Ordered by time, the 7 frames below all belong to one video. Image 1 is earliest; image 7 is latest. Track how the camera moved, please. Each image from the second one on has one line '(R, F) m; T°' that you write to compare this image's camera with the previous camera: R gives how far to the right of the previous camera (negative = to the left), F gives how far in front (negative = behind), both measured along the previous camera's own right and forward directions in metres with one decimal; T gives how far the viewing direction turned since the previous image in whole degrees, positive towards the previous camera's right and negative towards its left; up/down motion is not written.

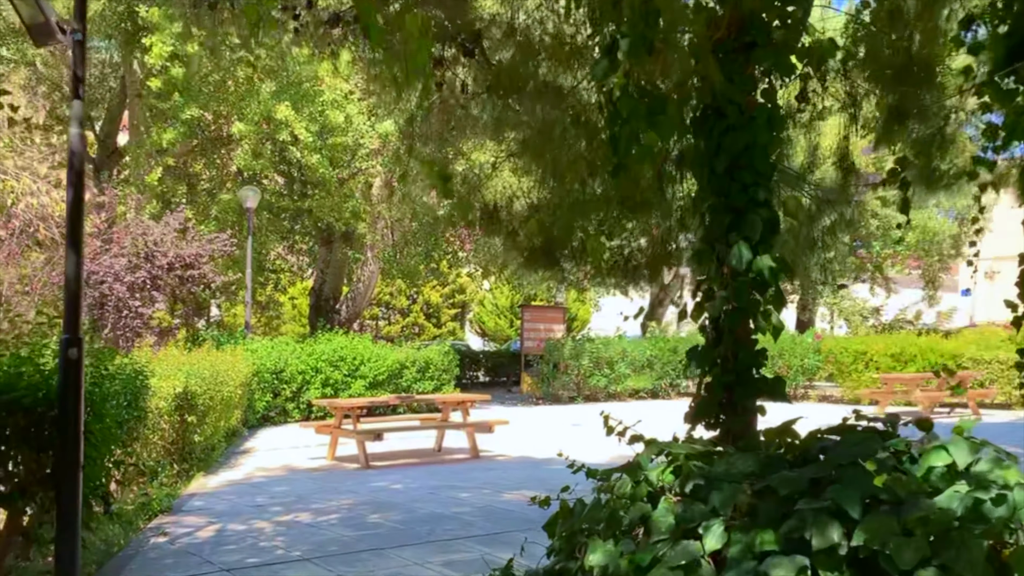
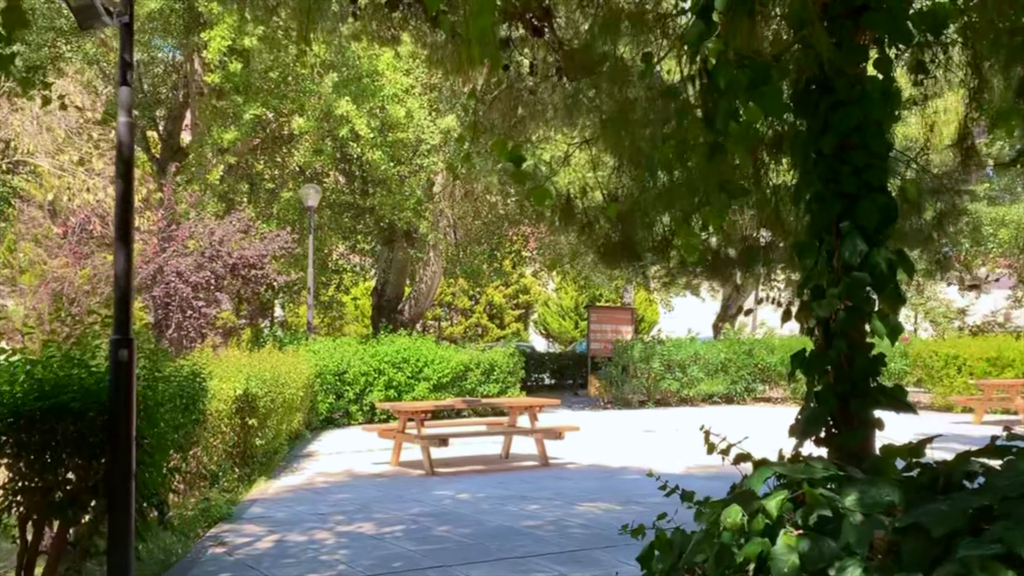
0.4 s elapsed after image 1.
(-0.1, +0.5) m; -3°
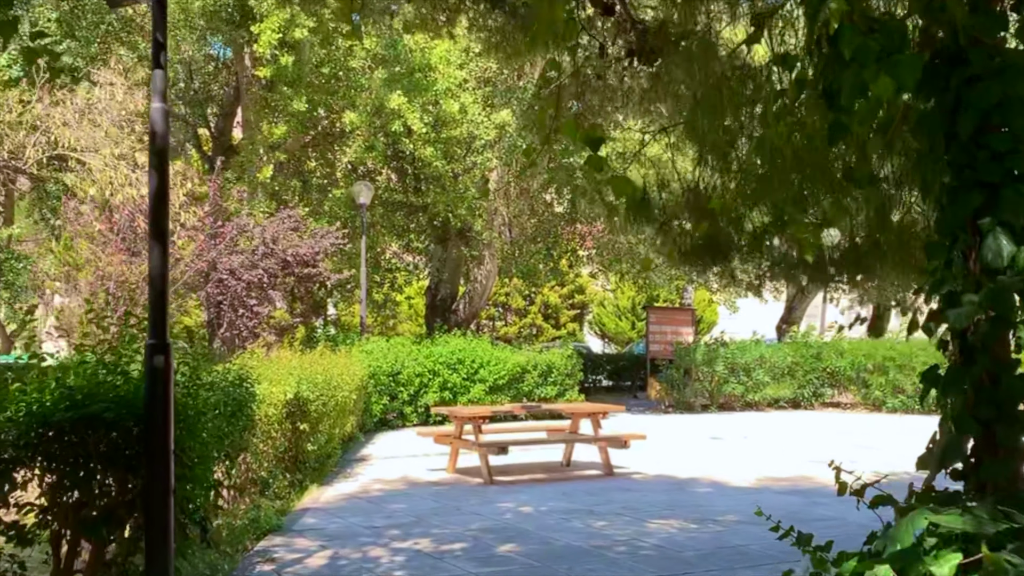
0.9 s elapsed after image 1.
(-0.1, +0.5) m; -3°
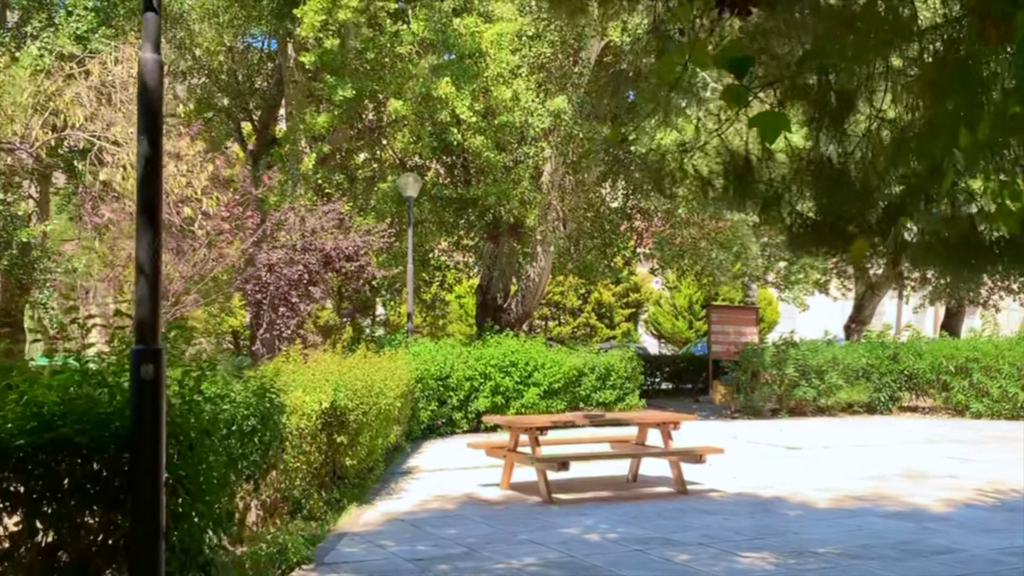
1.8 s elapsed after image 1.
(-0.1, +1.0) m; -3°
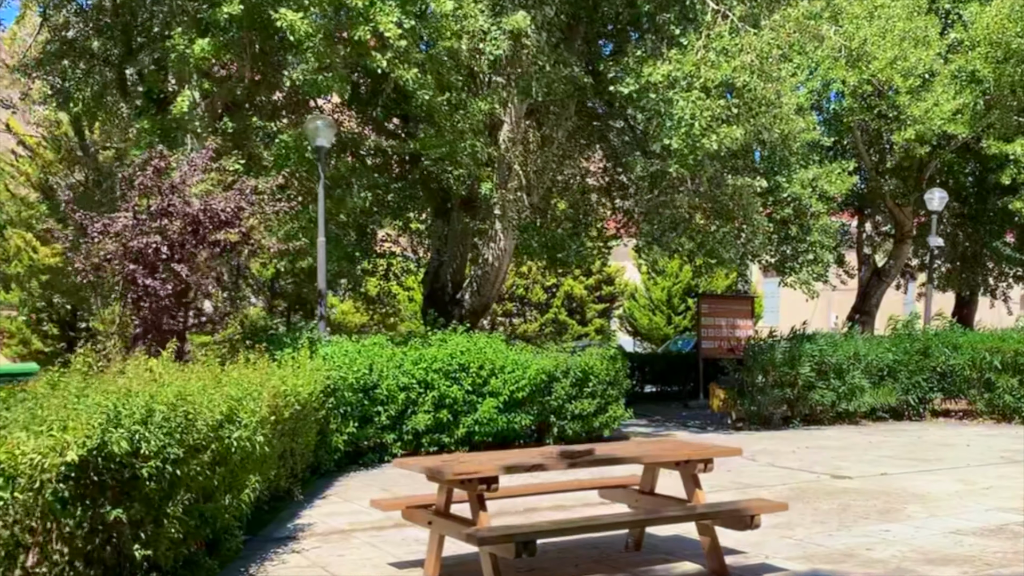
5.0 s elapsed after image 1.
(+0.2, +3.6) m; +2°
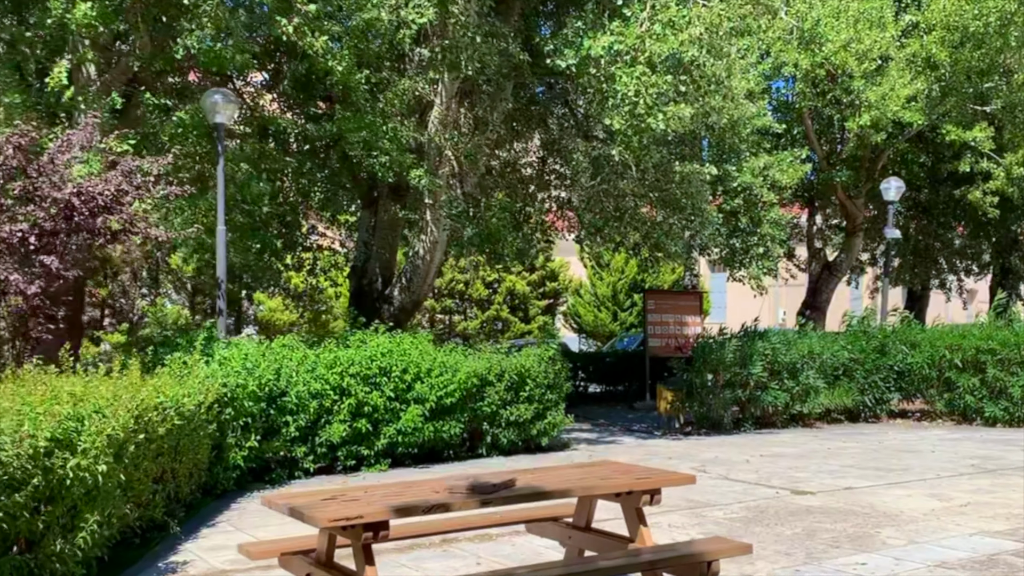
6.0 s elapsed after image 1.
(+0.2, +1.1) m; +3°
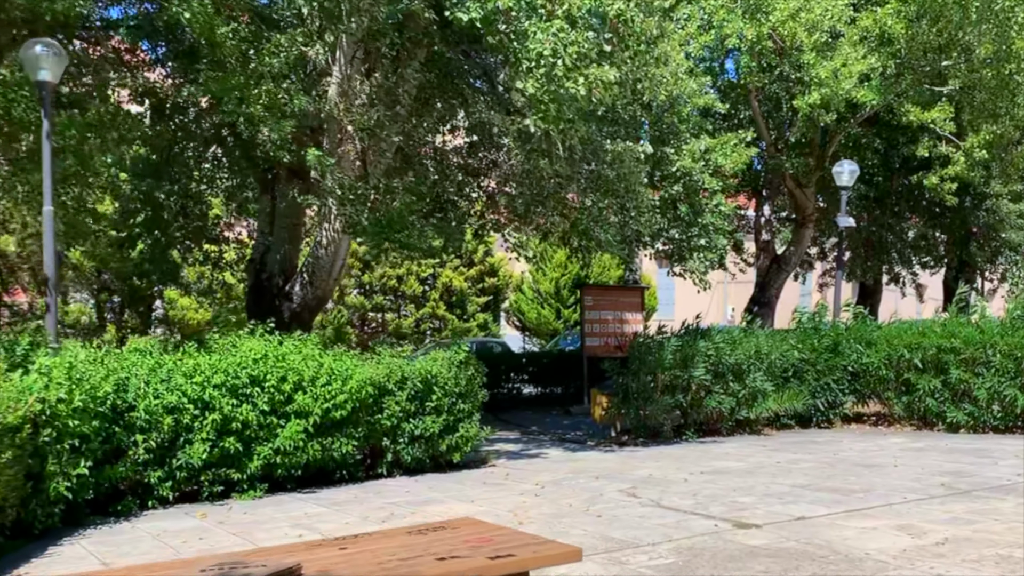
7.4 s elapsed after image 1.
(+0.5, +1.6) m; +3°
